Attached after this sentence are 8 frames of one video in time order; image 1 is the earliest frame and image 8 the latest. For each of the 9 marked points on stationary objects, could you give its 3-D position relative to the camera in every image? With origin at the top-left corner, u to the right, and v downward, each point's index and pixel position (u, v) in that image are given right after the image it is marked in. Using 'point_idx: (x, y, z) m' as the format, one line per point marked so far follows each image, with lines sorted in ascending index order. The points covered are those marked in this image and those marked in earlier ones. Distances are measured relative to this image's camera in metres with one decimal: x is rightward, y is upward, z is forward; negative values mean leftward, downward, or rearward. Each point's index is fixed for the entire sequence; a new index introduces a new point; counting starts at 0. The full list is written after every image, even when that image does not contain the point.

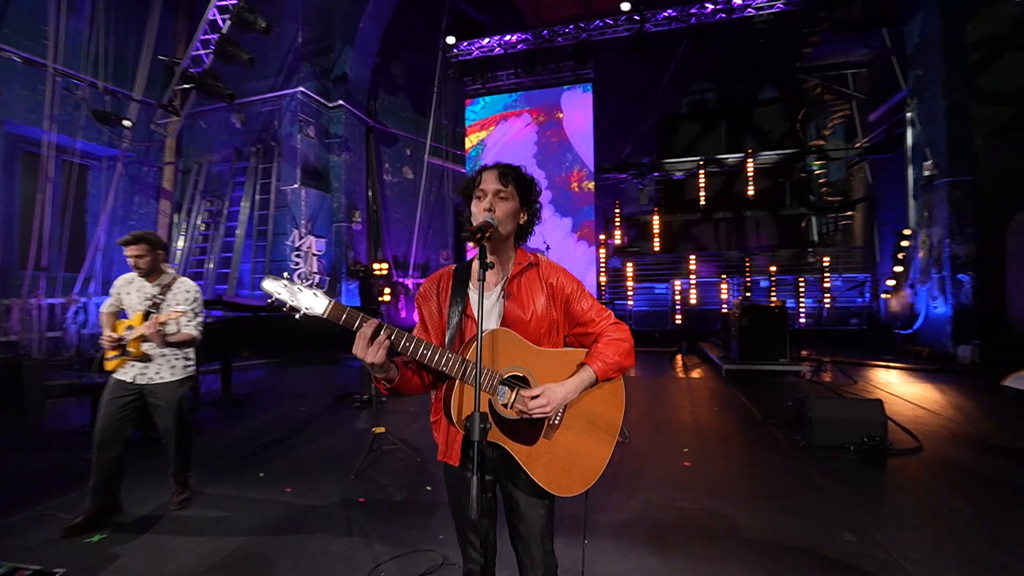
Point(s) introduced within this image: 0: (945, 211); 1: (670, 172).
0: (+7.5, +1.4, +8.1) m
1: (+4.2, +3.1, +12.3) m
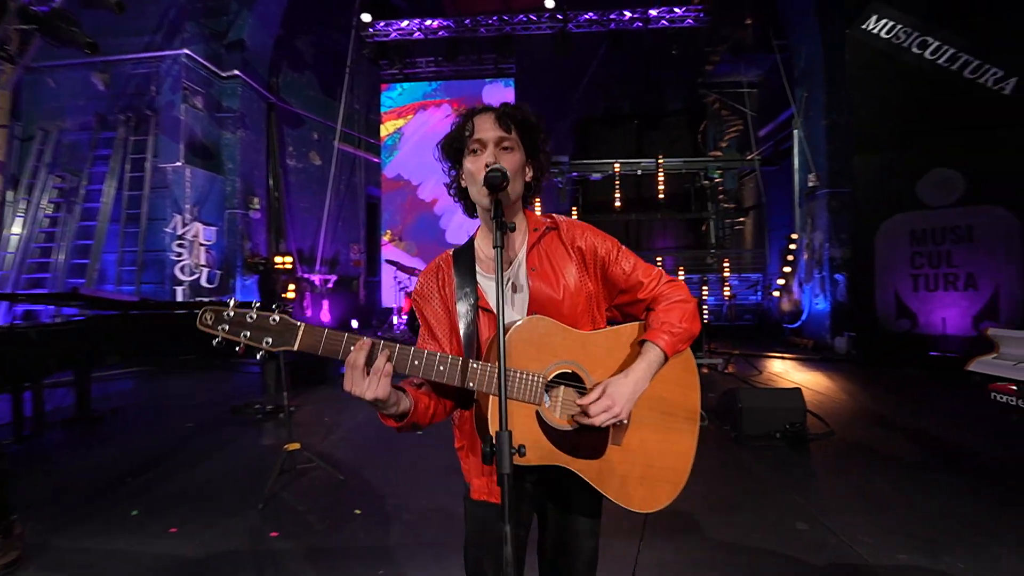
0: (+6.1, +1.4, +9.0) m
1: (+2.1, +3.1, +12.5) m
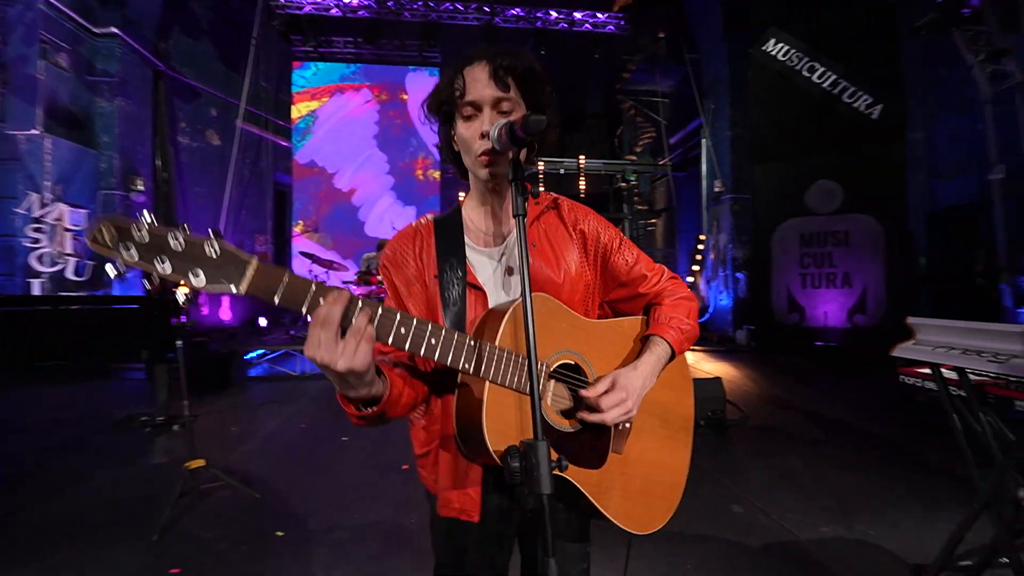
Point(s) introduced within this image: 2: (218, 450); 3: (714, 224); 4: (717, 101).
0: (+4.6, +1.5, +9.8) m
1: (0.0, +3.2, +12.6) m
2: (-2.6, -1.4, +4.0) m
3: (+4.5, +1.5, +10.4) m
4: (+4.6, +4.2, +10.2) m
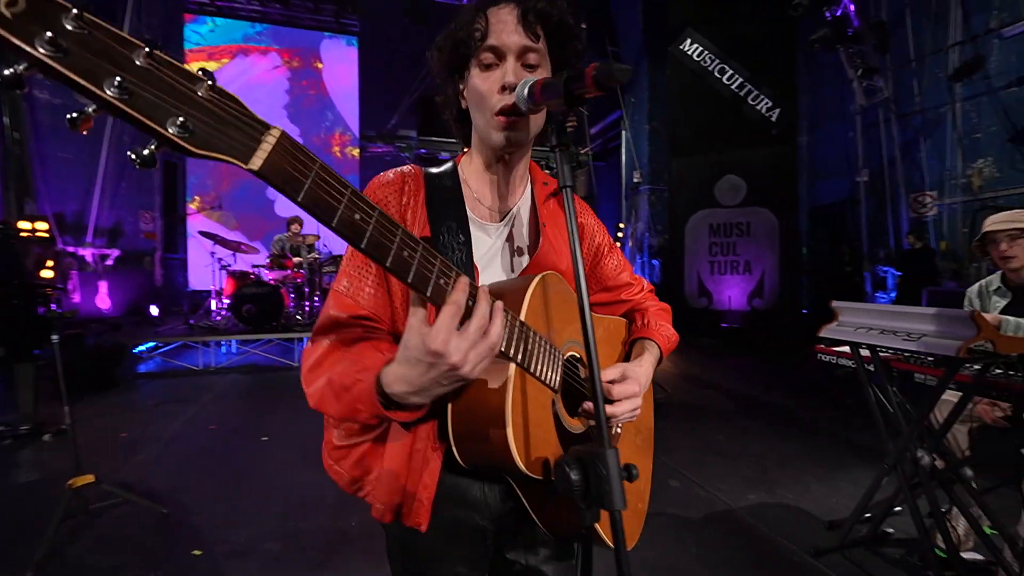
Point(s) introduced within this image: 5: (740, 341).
0: (+3.0, +1.8, +10.4) m
1: (-2.0, +3.6, +12.2) m
2: (-3.0, -1.3, +3.4) m
3: (+2.8, +1.8, +10.9) m
4: (+2.9, +4.5, +10.6) m
5: (+4.5, -1.0, +9.0) m
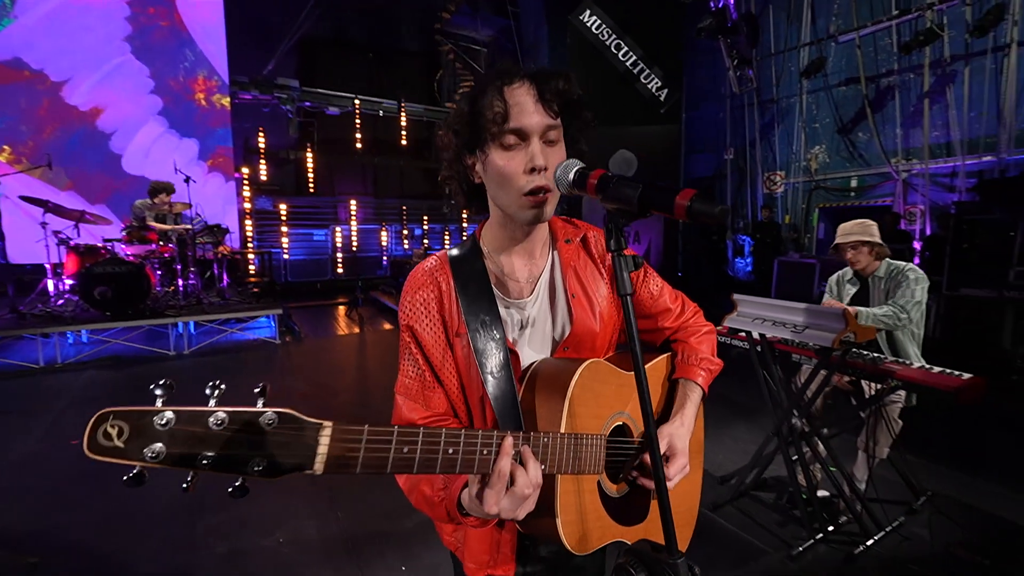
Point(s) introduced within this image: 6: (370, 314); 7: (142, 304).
0: (+0.8, +2.5, +10.6) m
1: (-4.5, +4.4, +11.0) m
2: (-3.5, -1.3, +2.8) m
3: (+0.5, +2.6, +11.1) m
4: (+0.6, +5.3, +10.6) m
5: (+2.5, -0.4, +9.9) m
6: (-2.6, -0.5, +8.4) m
7: (-4.7, -0.2, +5.8) m
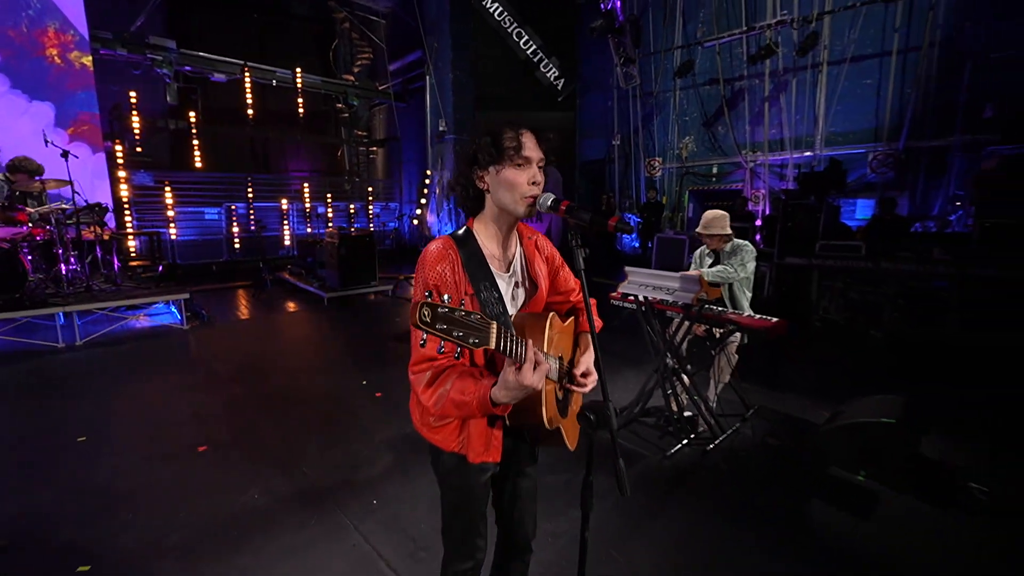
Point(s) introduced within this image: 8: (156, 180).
0: (-1.4, +3.1, +10.9) m
1: (-6.7, +4.8, +10.1) m
2: (-3.8, -1.2, +2.6) m
3: (-1.8, +3.2, +11.3) m
4: (-1.7, +5.8, +10.7) m
5: (+0.5, +0.2, +10.8) m
6: (-4.2, -0.1, +8.2) m
7: (-5.7, -0.1, +5.2) m
8: (-7.2, +2.2, +9.2) m
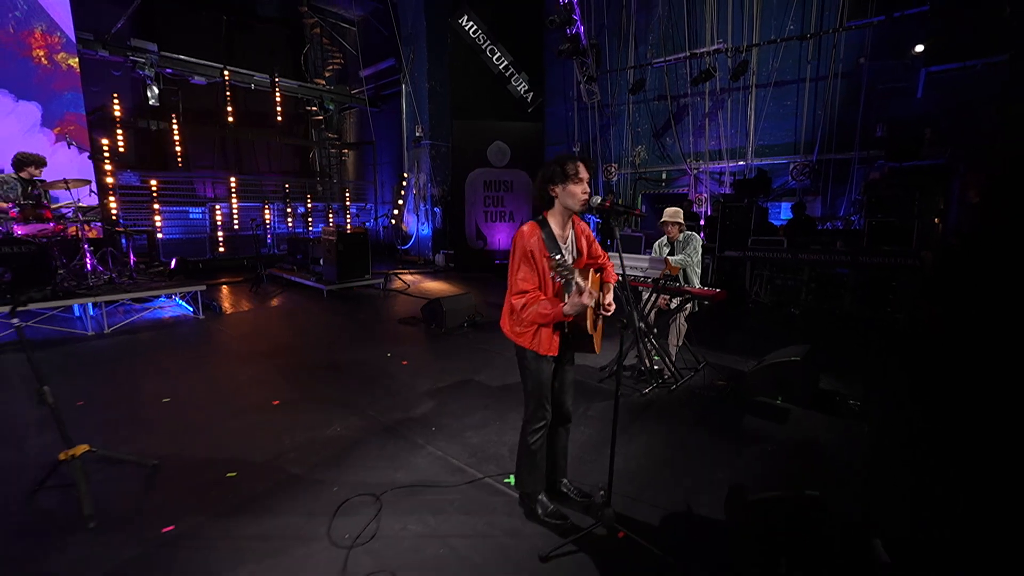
0: (-2.1, +3.2, +11.7) m
1: (-7.3, +4.9, +10.3) m
2: (-3.5, -1.1, +3.2) m
3: (-2.6, +3.3, +12.1) m
4: (-2.4, +5.9, +11.5) m
5: (-0.2, +0.4, +11.8) m
6: (-4.5, 0.0, +8.7) m
7: (-5.7, 0.0, +5.6) m
8: (-7.7, +2.3, +9.4) m
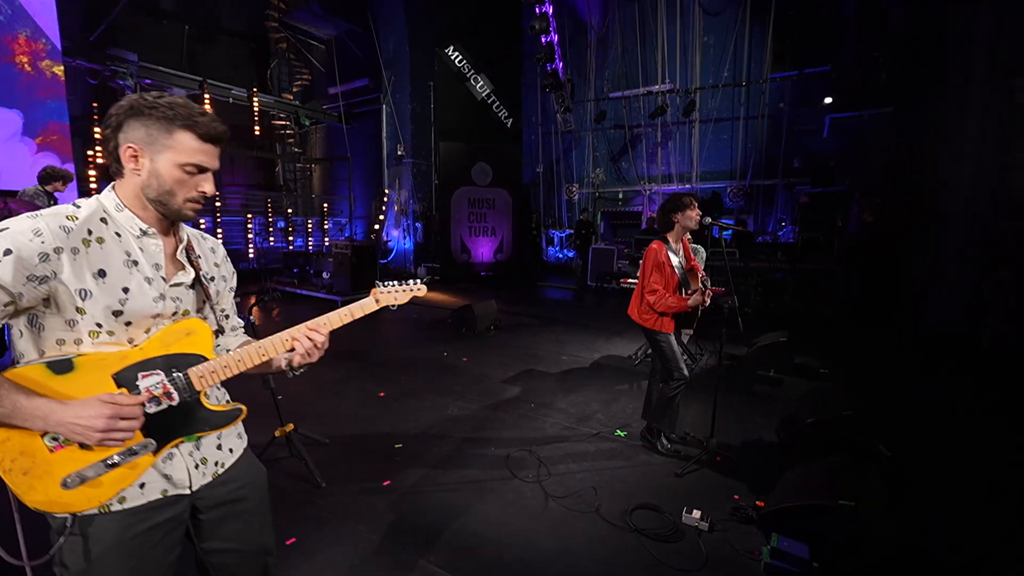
0: (-2.7, +2.9, +12.3) m
1: (-7.7, +4.5, +10.1) m
2: (-2.6, -1.2, +3.5) m
3: (-3.2, +2.9, +12.6) m
4: (-3.0, +5.6, +12.1) m
5: (-0.7, +0.1, +12.6) m
6: (-4.5, -0.3, +8.8) m
7: (-5.2, -0.1, +5.6) m
8: (-7.8, +2.0, +9.0) m
